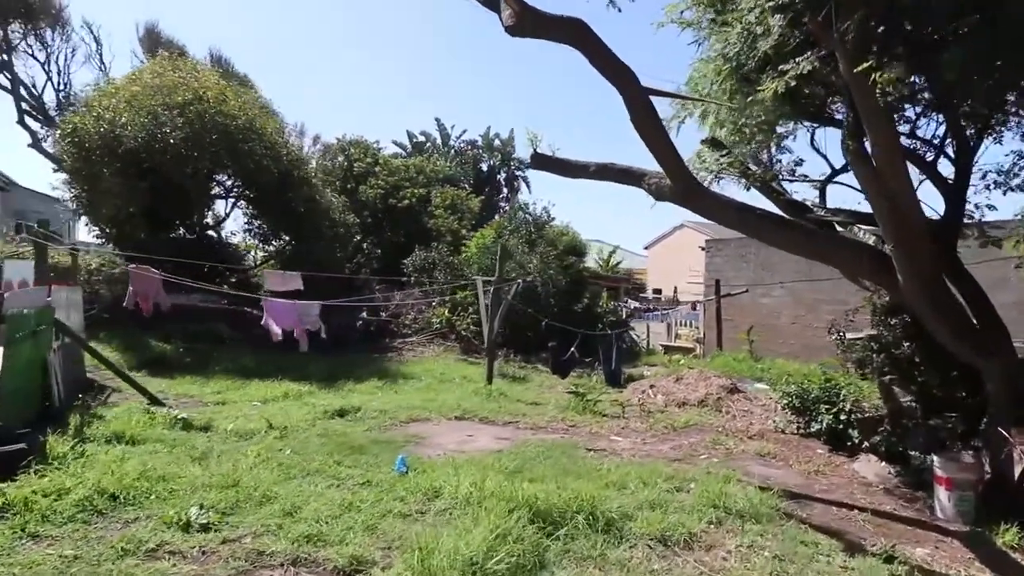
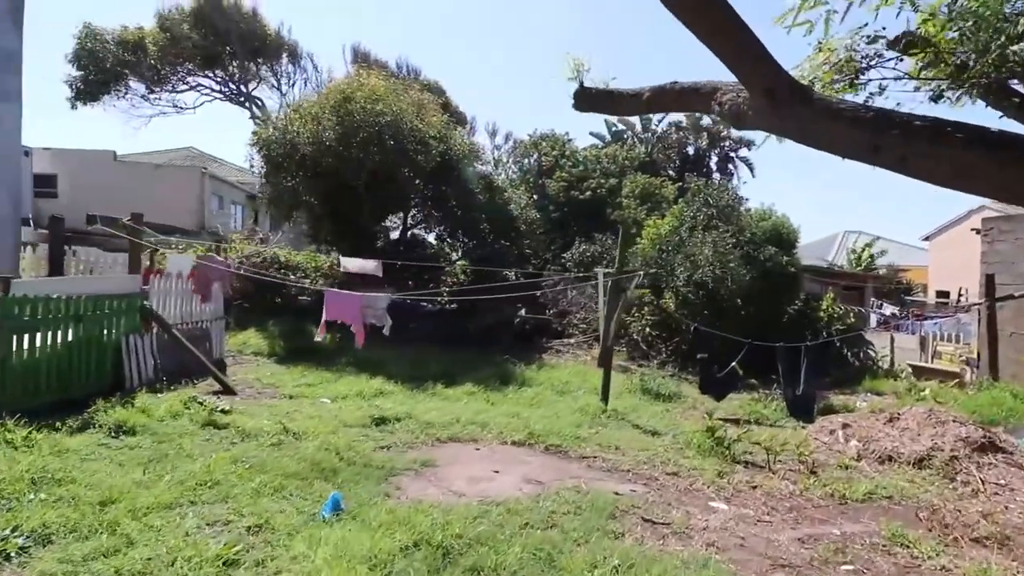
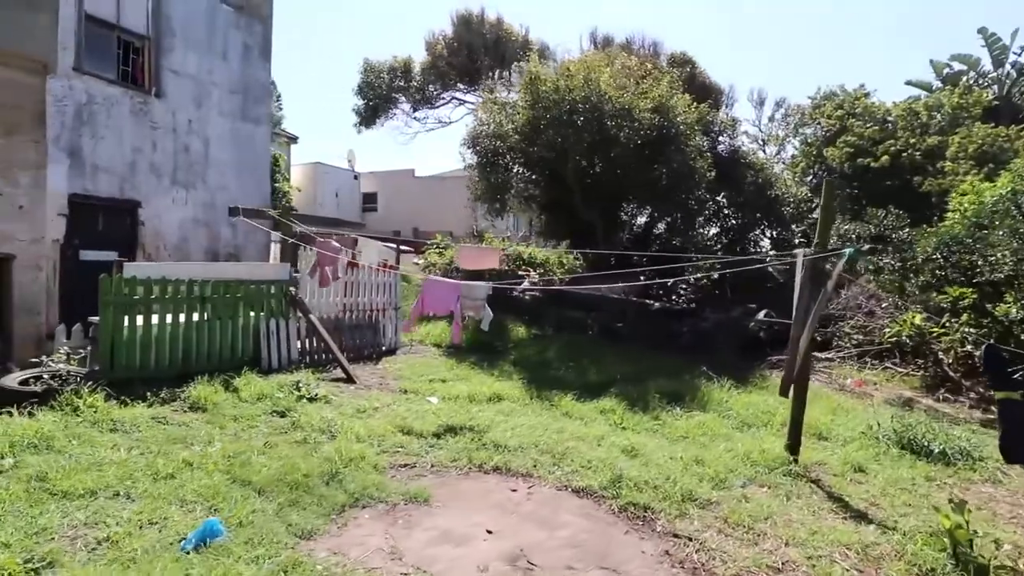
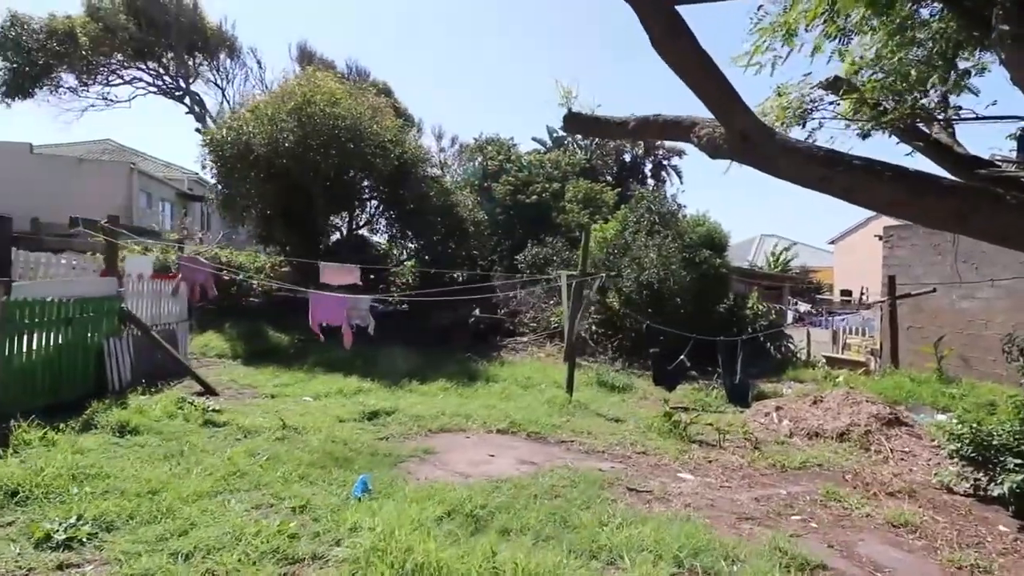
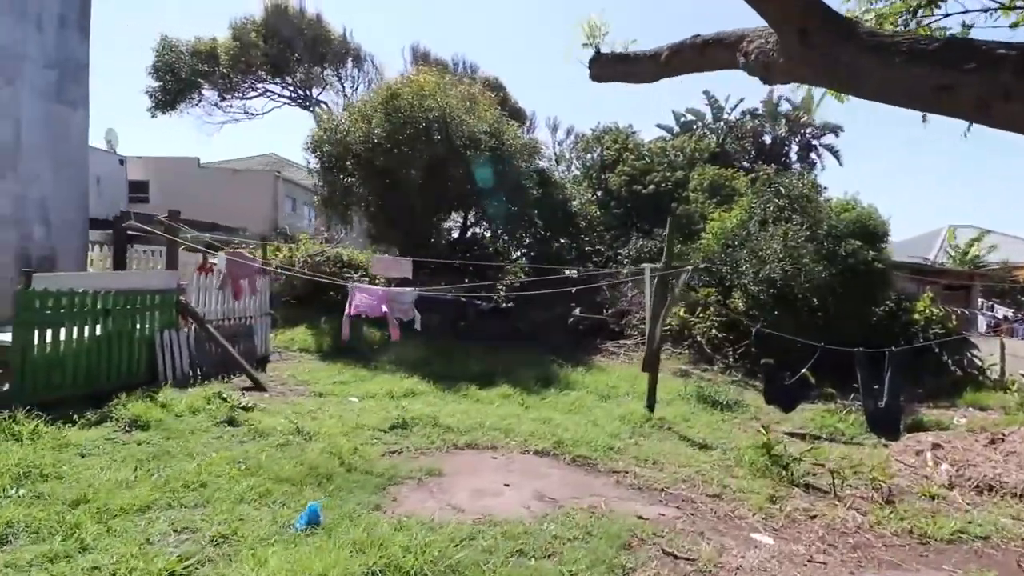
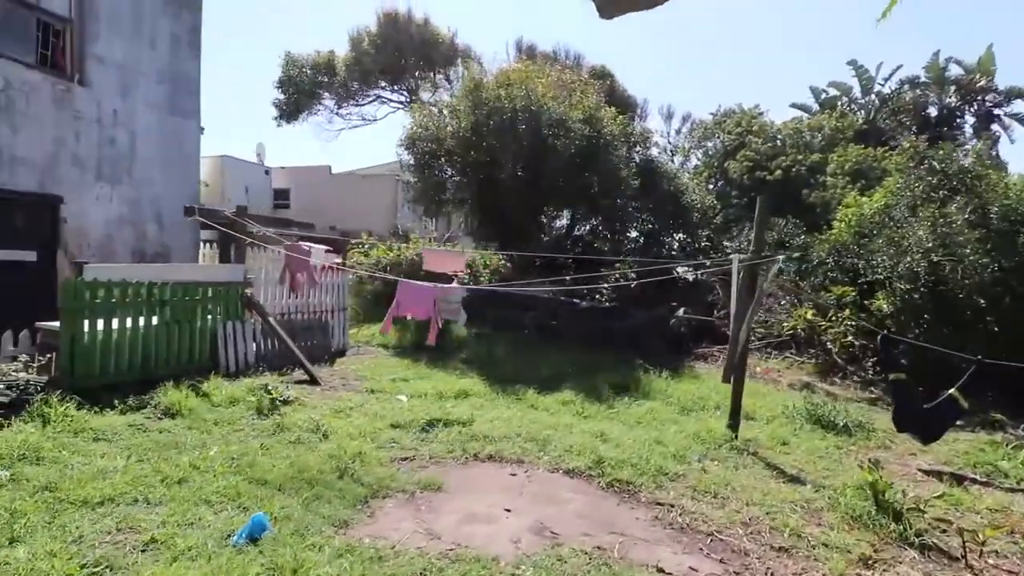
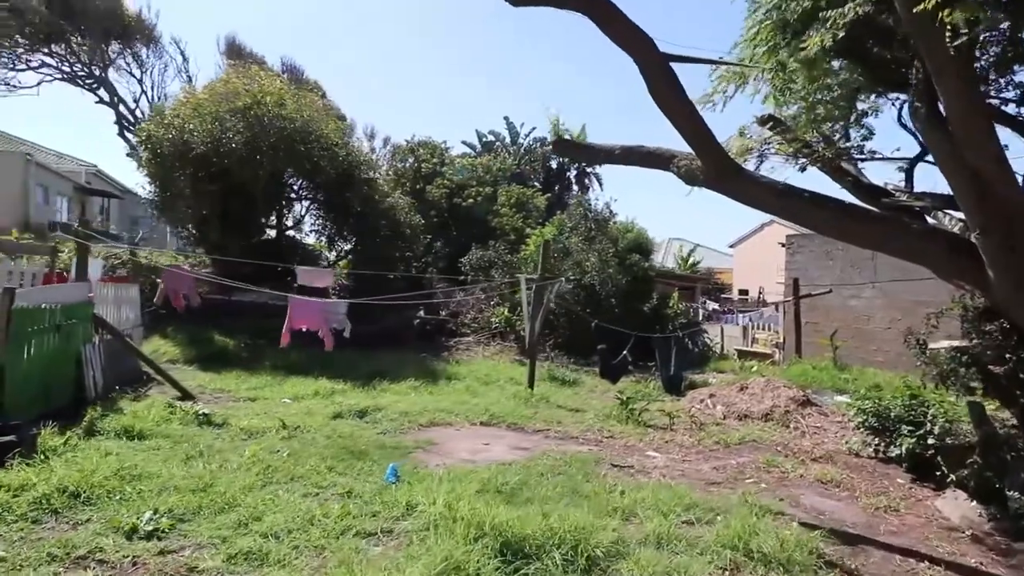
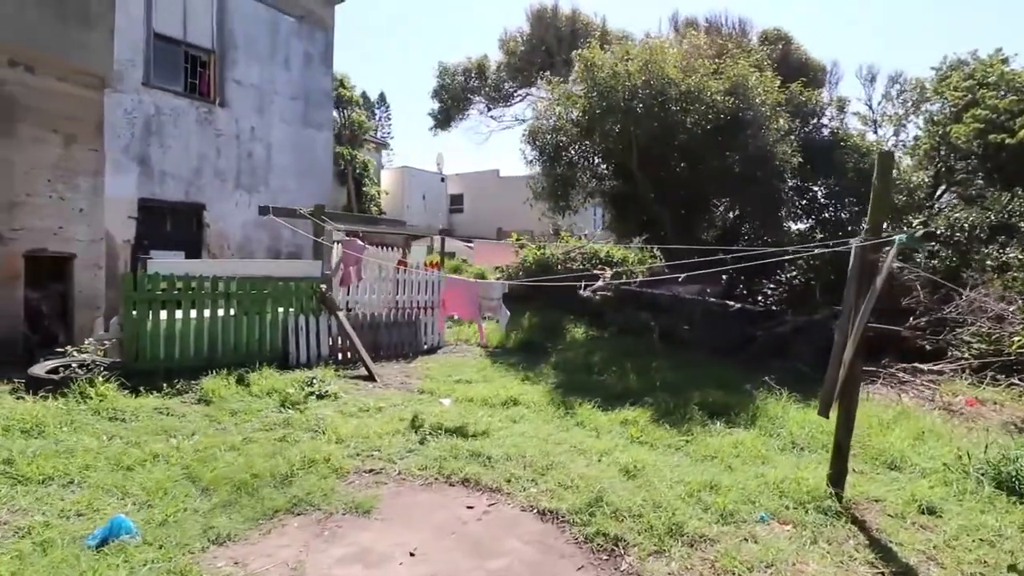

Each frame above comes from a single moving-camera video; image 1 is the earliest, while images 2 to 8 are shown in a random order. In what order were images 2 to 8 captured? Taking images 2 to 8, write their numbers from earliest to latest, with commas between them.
7, 4, 2, 5, 6, 3, 8
